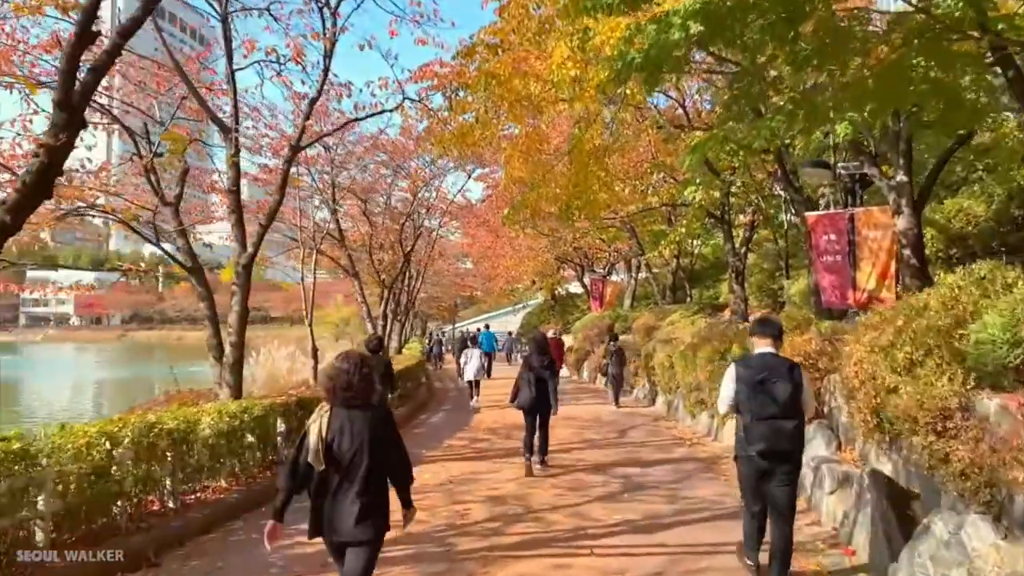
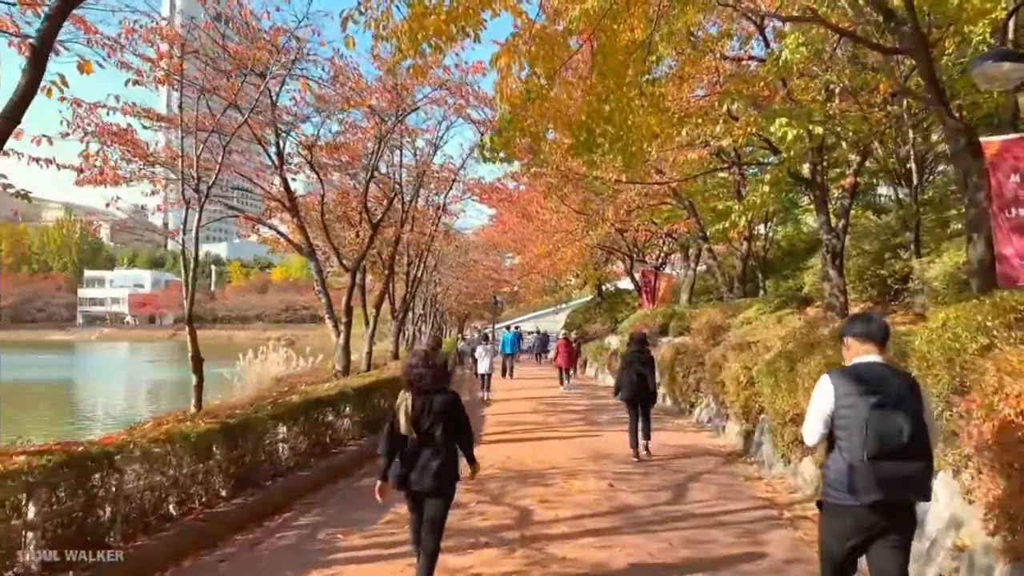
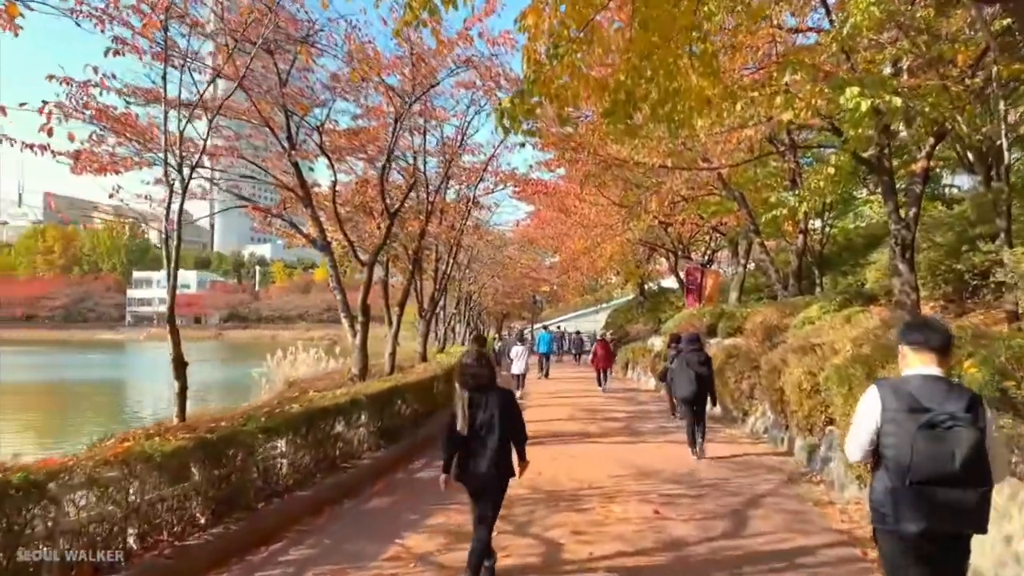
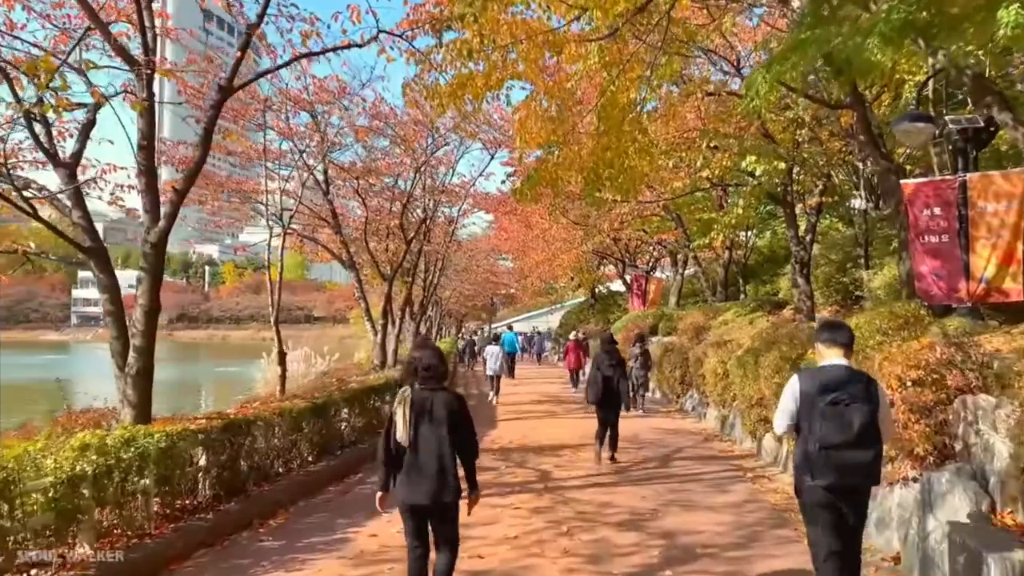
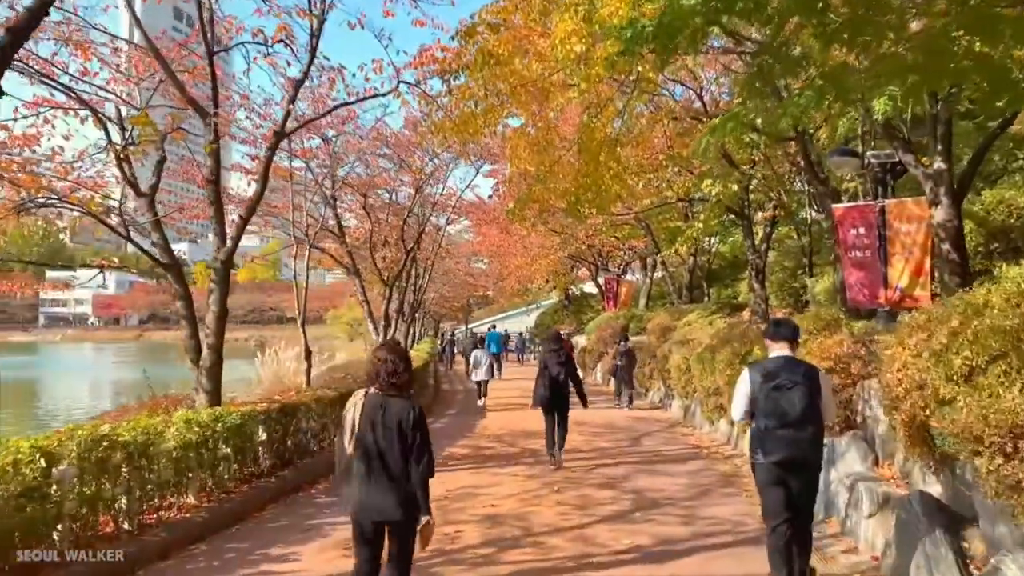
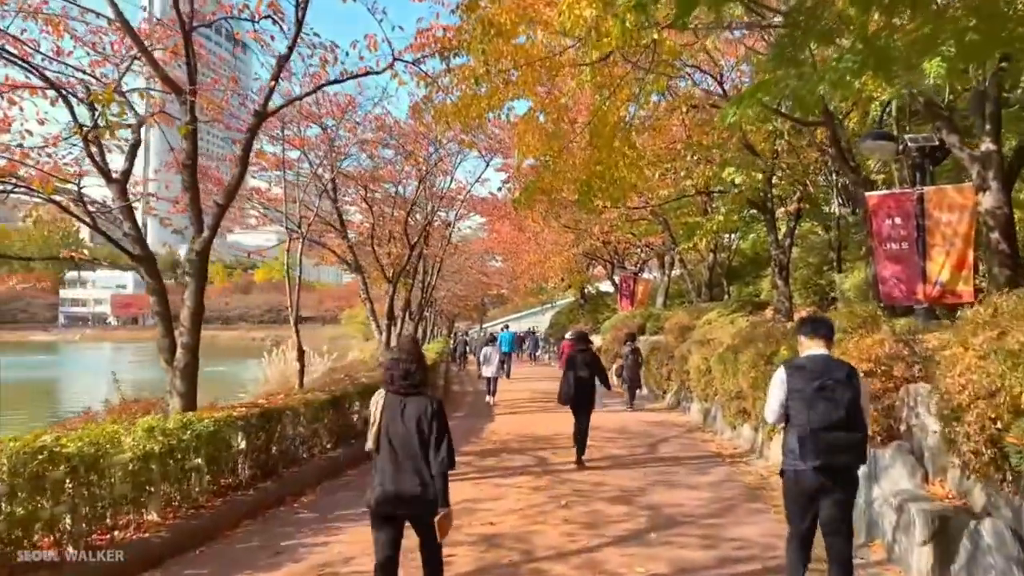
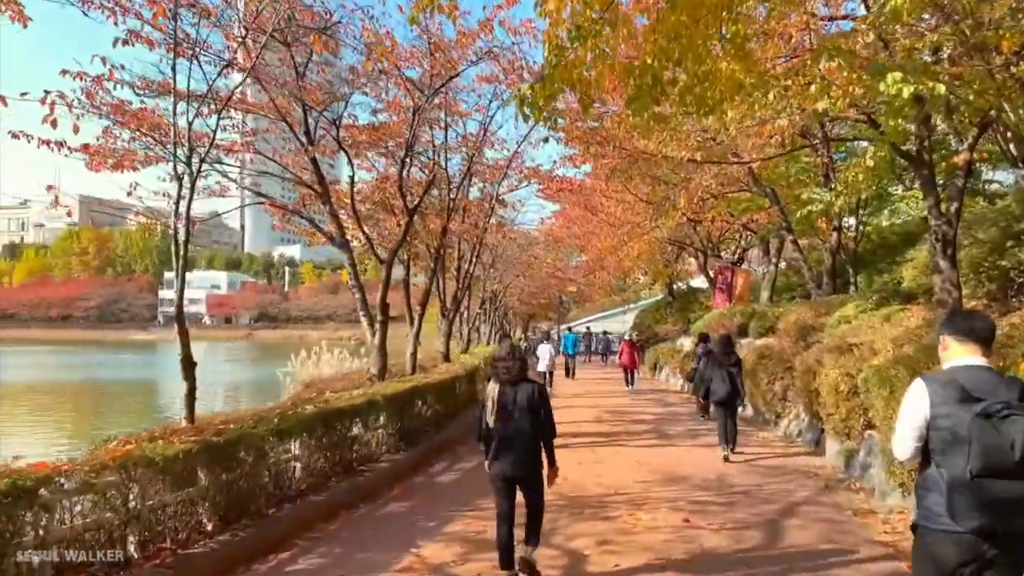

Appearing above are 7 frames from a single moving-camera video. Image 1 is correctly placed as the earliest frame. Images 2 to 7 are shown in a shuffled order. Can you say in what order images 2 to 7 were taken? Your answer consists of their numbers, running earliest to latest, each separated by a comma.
5, 6, 4, 2, 3, 7
